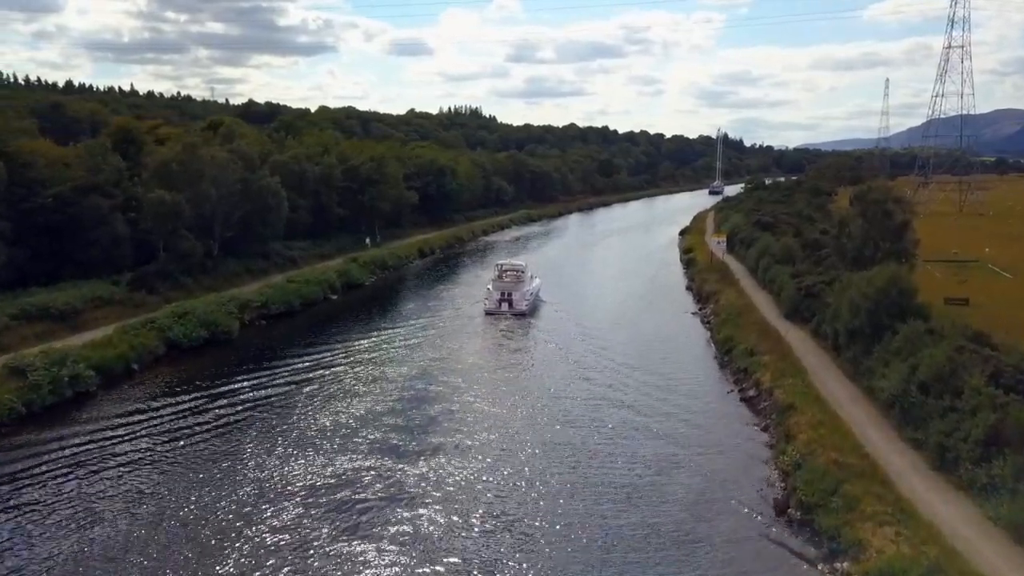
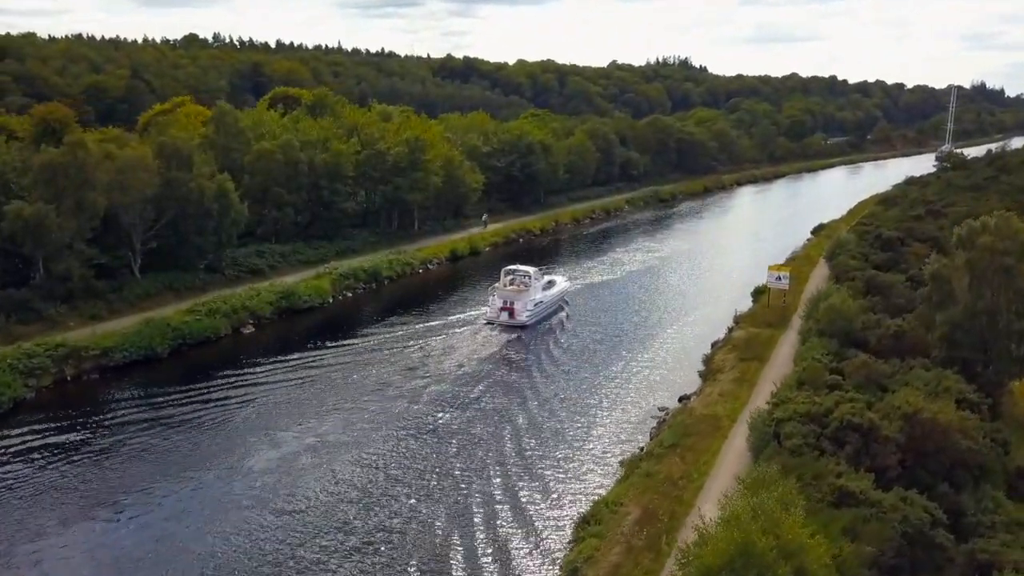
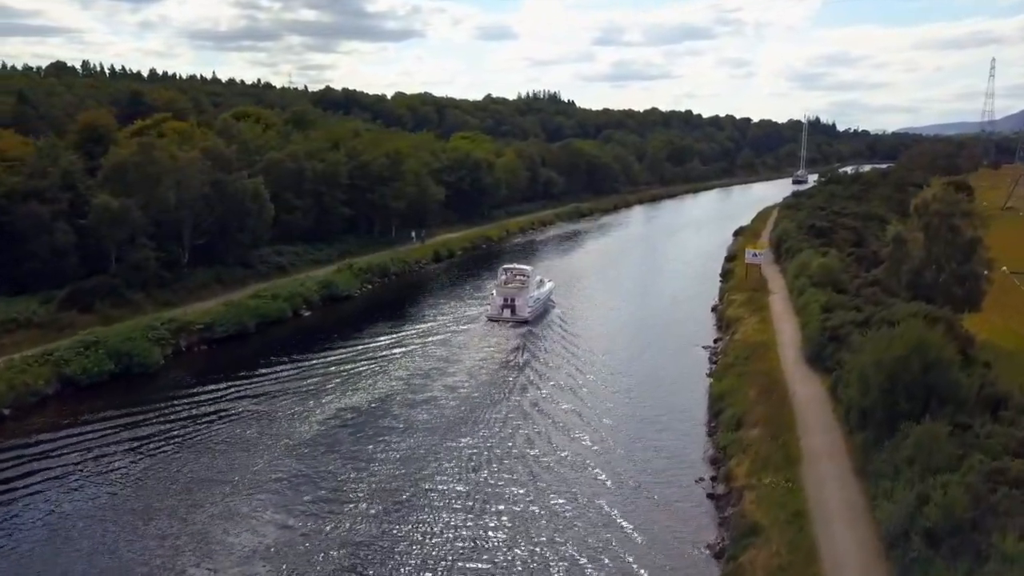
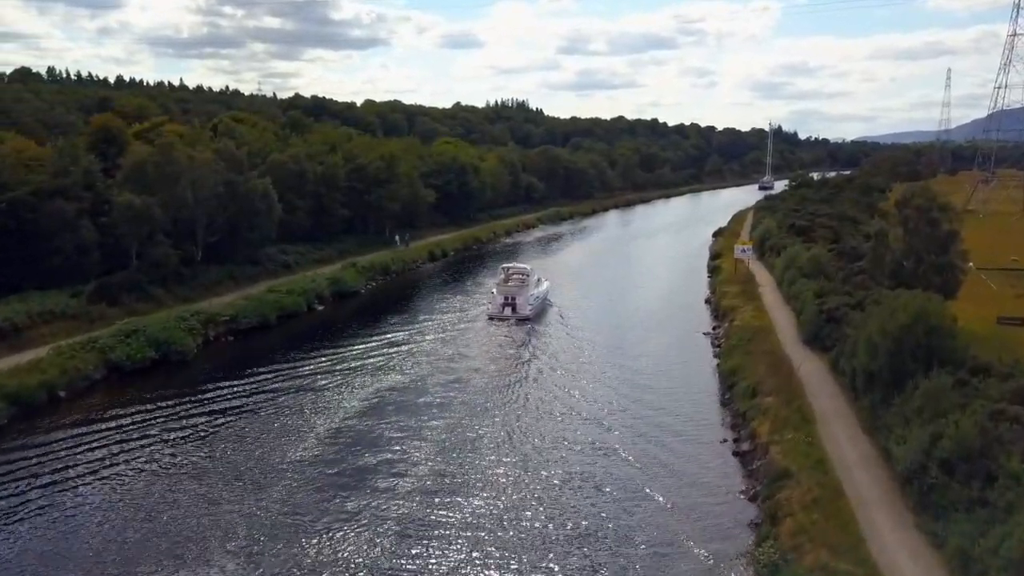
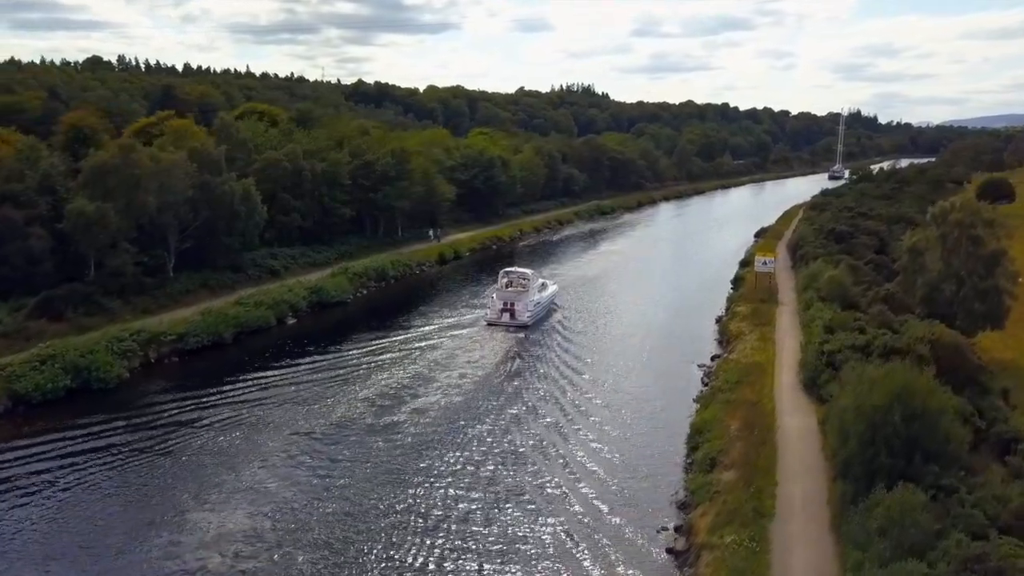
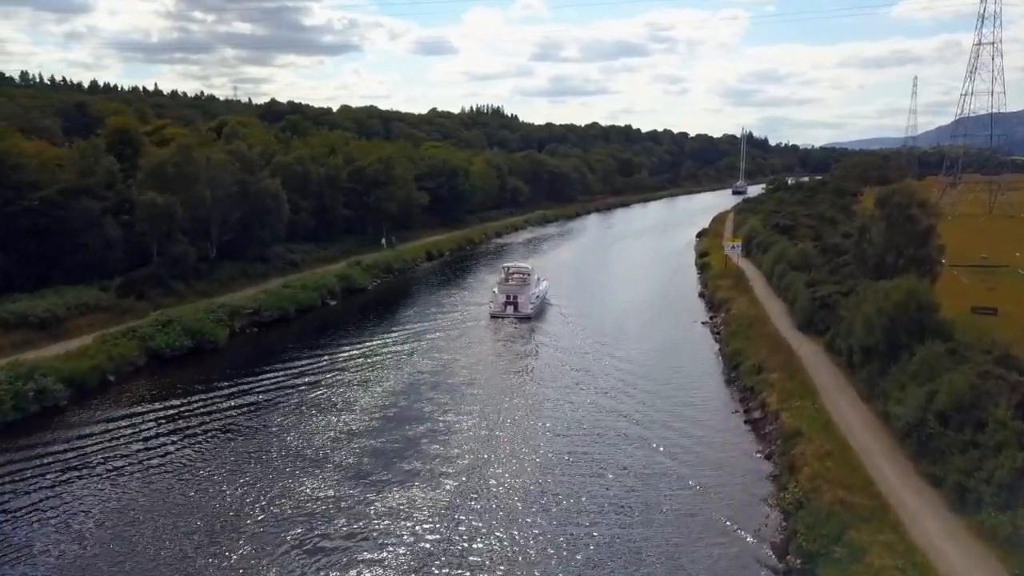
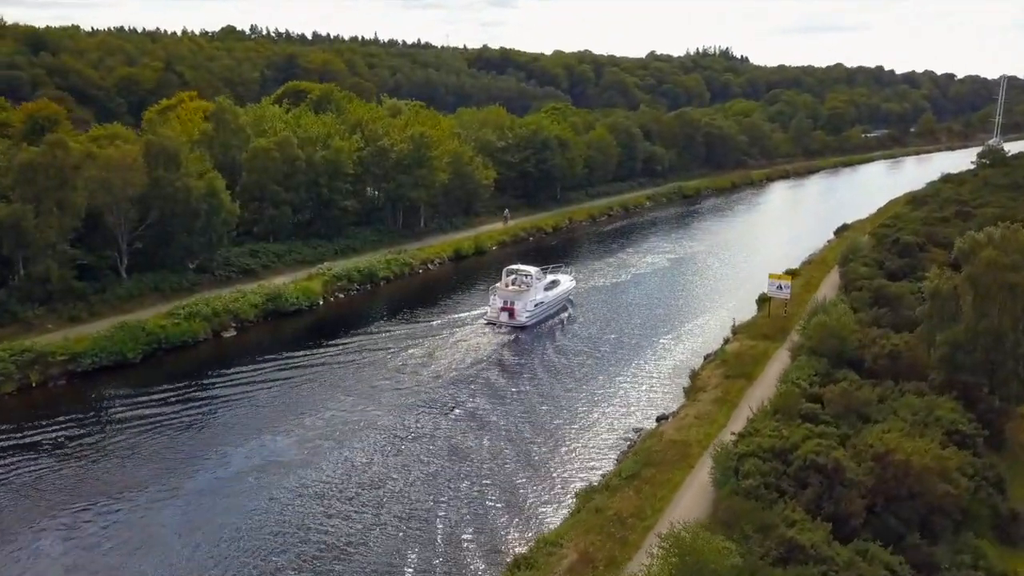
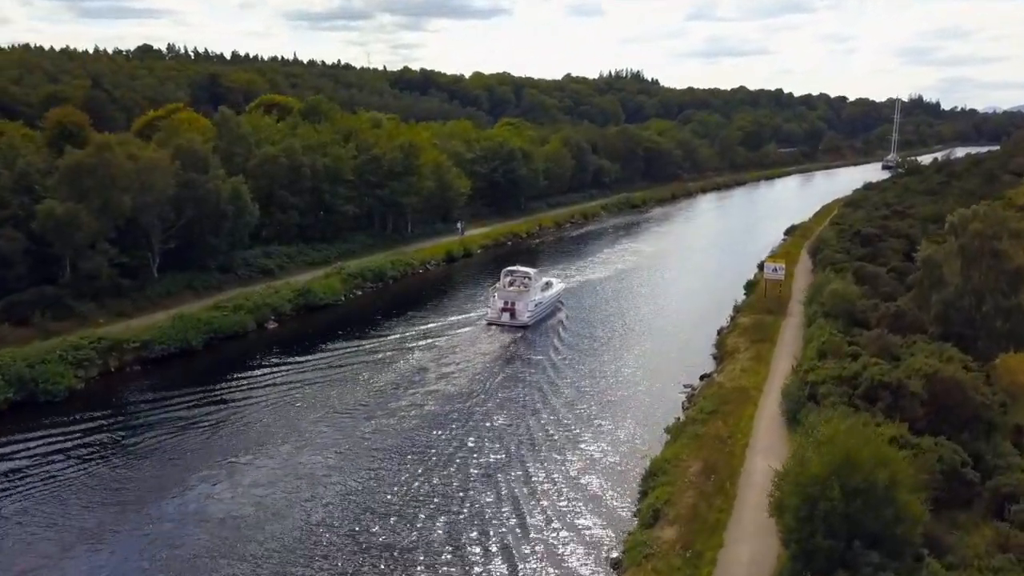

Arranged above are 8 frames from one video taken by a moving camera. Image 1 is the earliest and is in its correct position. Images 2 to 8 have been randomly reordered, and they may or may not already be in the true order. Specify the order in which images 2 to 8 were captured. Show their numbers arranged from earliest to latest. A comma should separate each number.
6, 4, 3, 5, 8, 2, 7
